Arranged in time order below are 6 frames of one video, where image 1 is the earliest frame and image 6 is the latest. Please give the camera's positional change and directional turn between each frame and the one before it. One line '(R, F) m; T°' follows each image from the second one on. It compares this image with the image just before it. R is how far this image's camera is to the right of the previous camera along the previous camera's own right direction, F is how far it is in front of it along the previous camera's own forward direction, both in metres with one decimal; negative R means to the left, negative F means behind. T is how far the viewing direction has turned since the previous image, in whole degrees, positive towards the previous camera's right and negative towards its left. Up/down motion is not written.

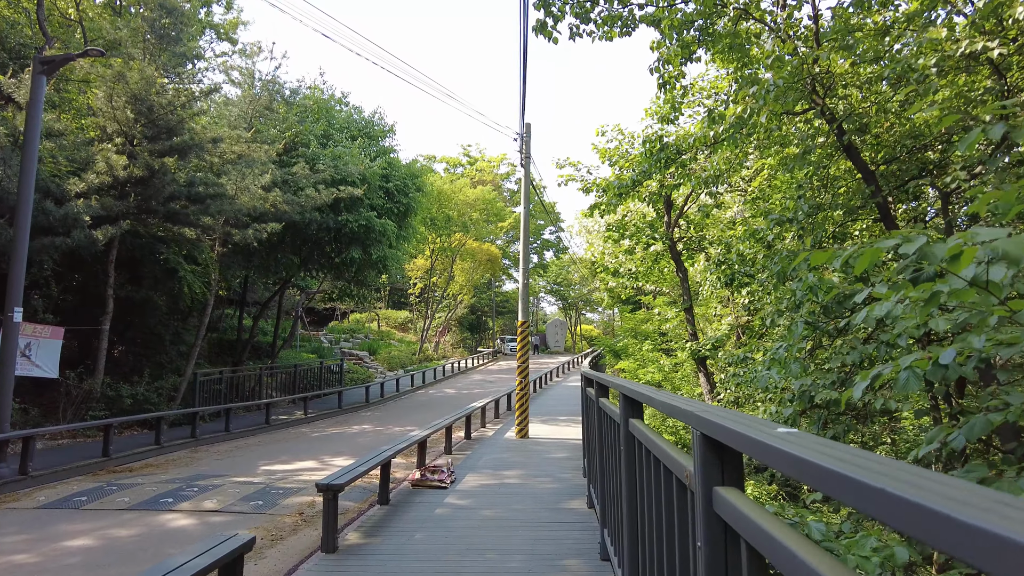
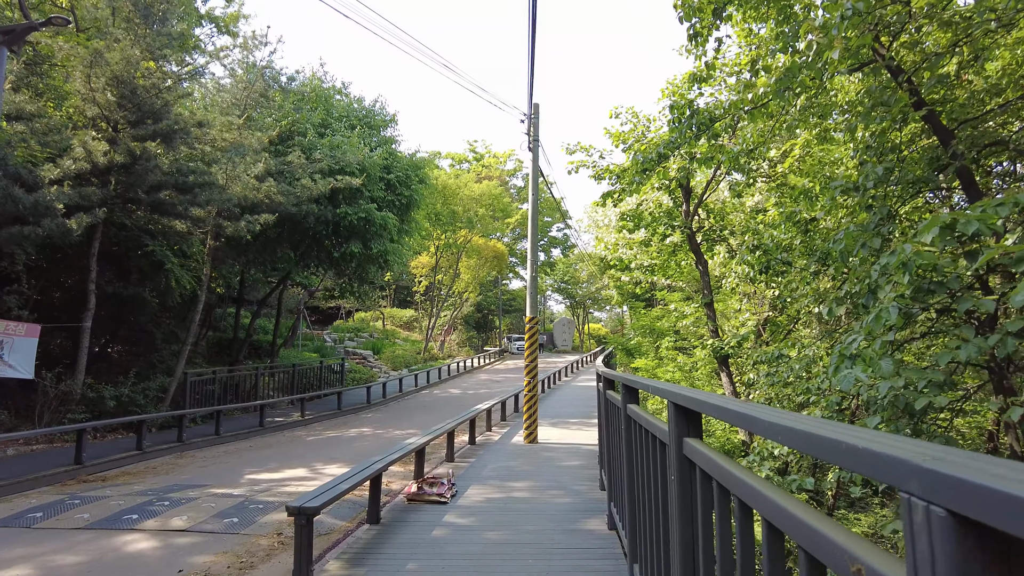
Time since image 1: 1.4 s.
(0.0, +0.7) m; -1°
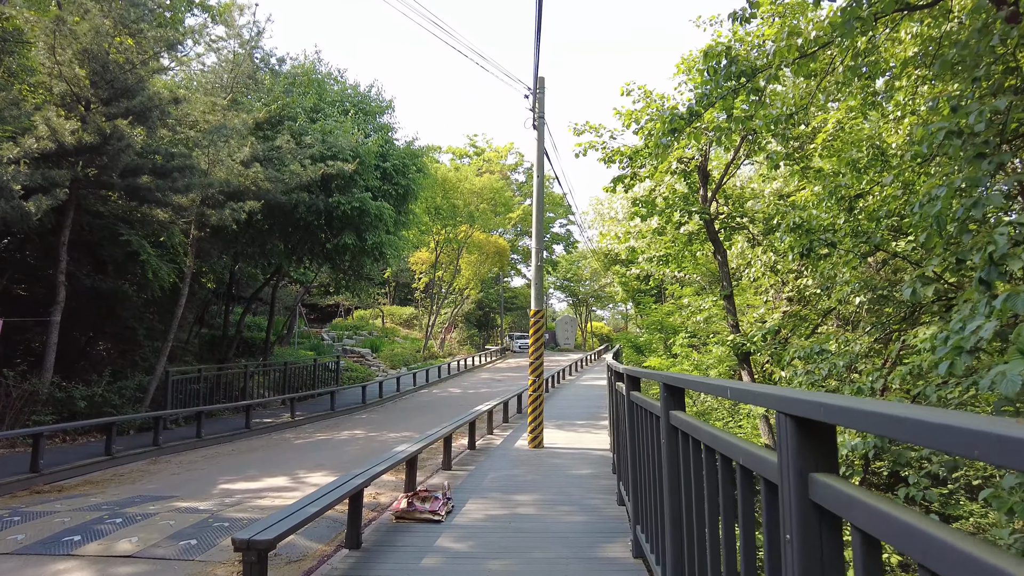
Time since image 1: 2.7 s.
(0.0, +0.8) m; 0°
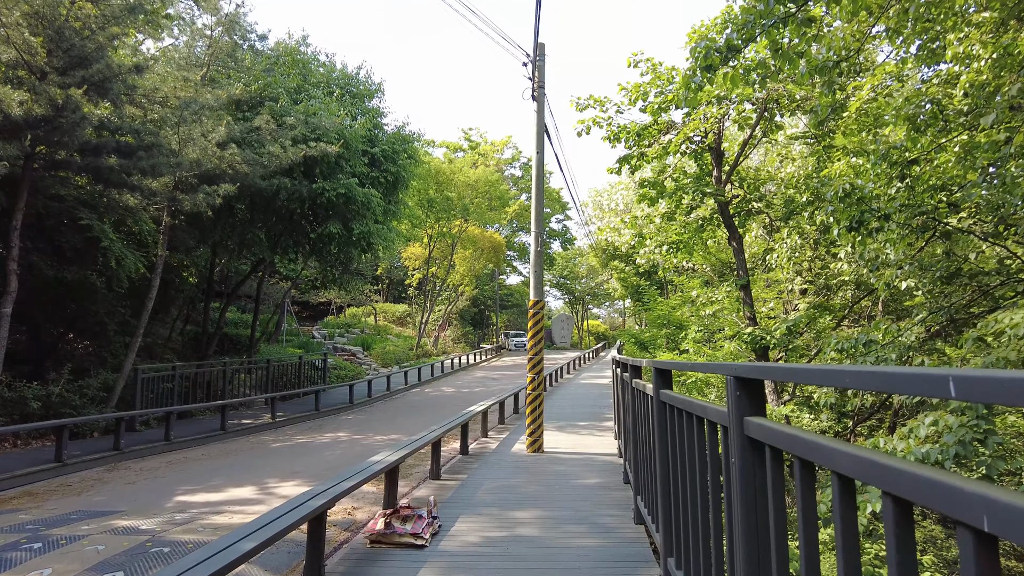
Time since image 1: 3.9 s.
(0.0, +0.8) m; 0°
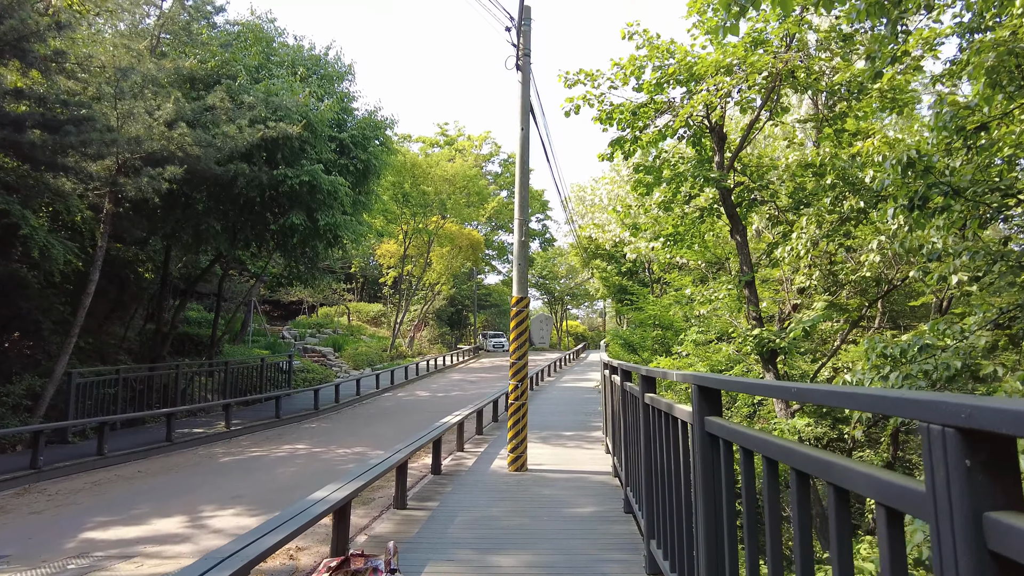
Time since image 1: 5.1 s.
(0.0, +0.9) m; +2°
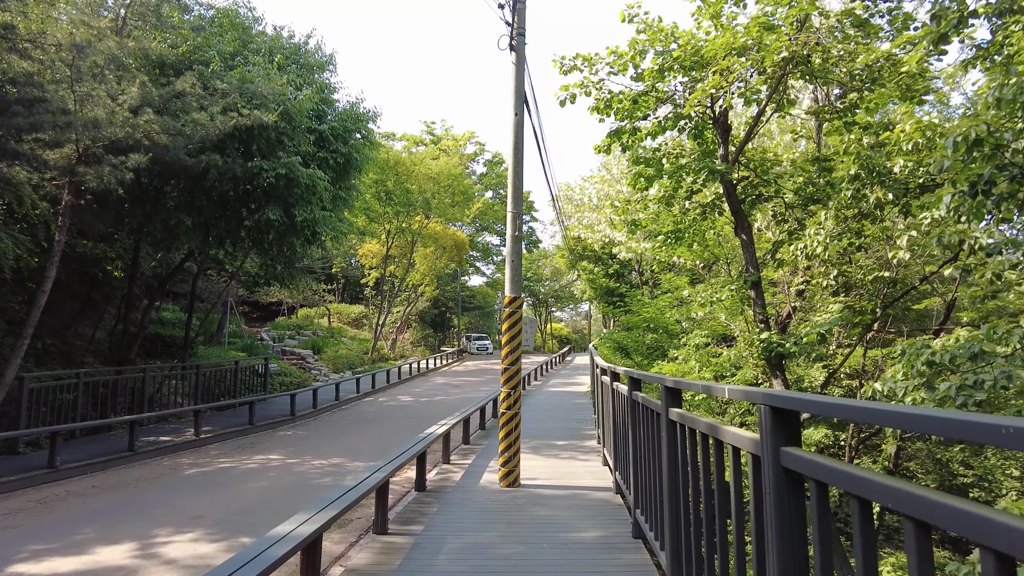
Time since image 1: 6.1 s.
(-0.1, +0.6) m; +1°
